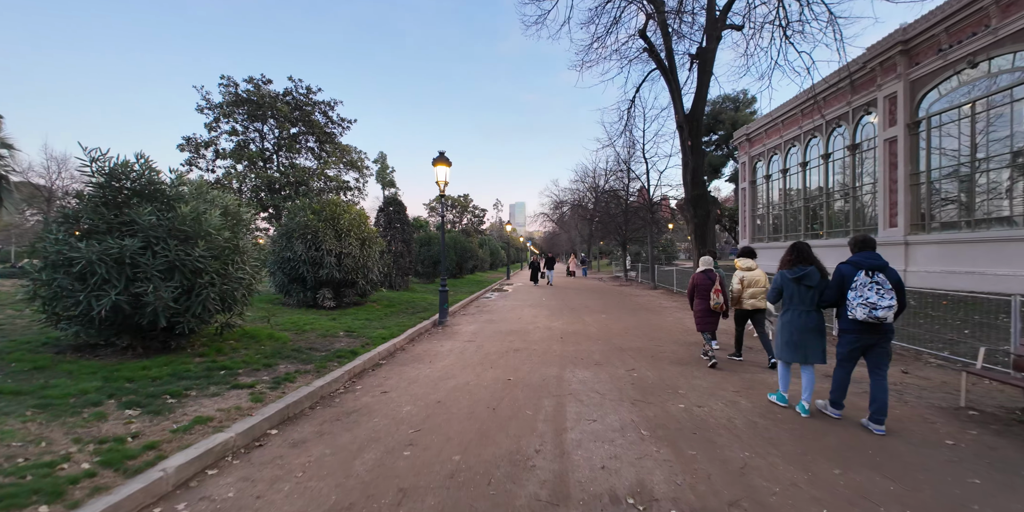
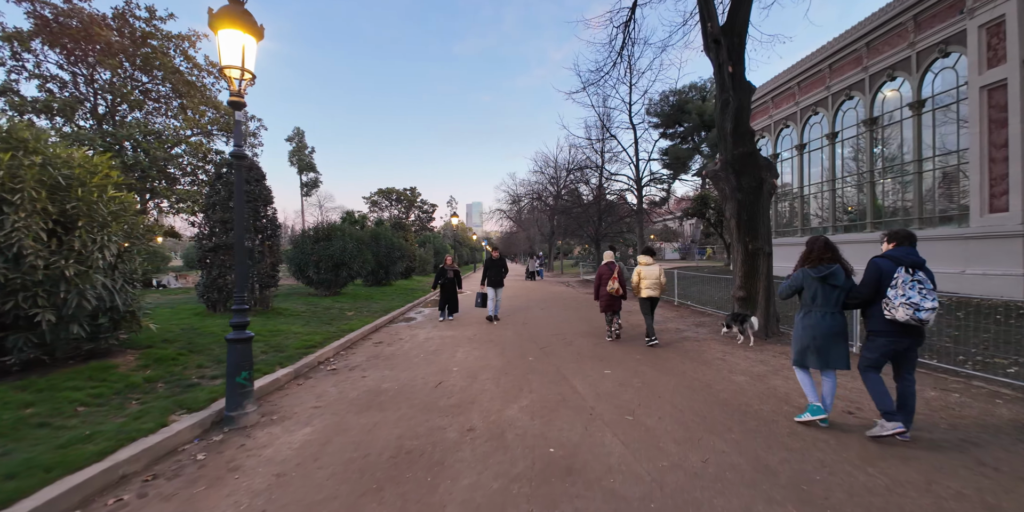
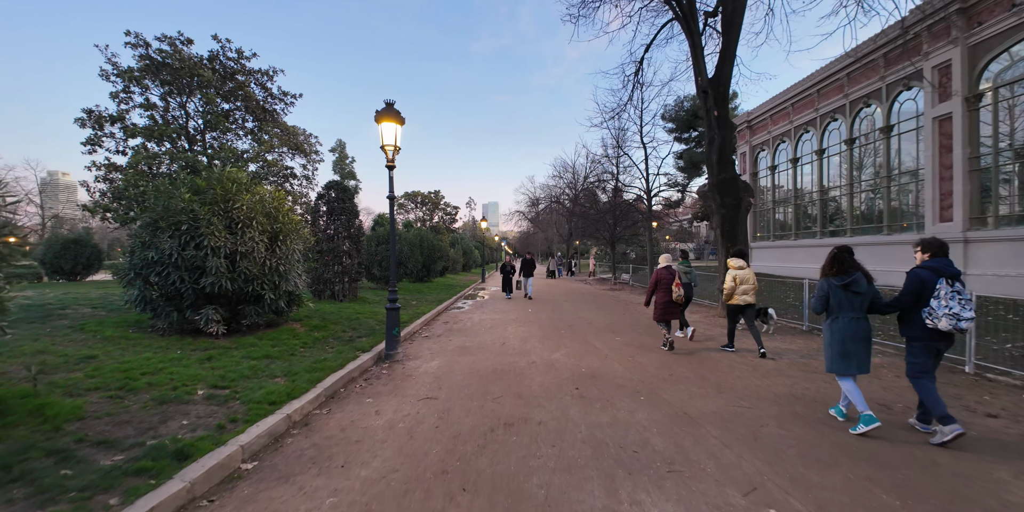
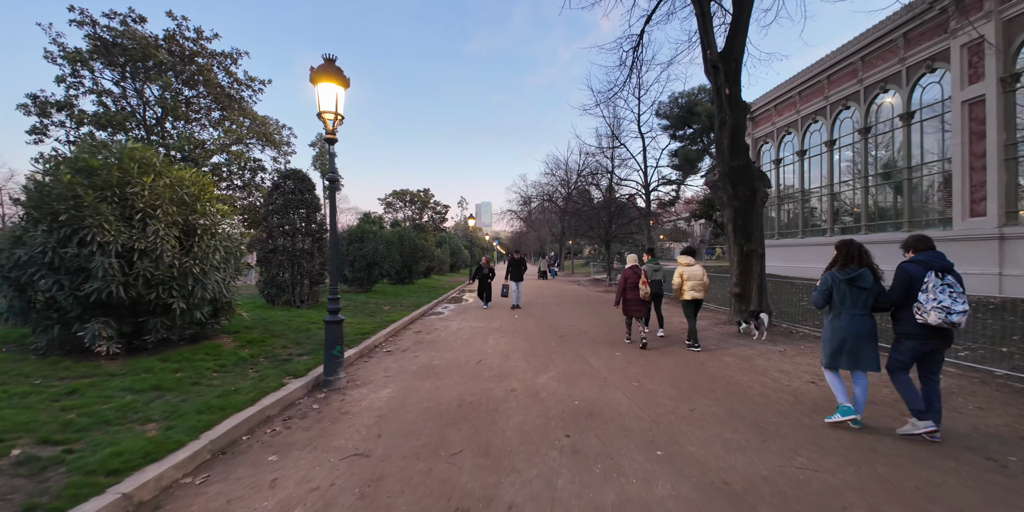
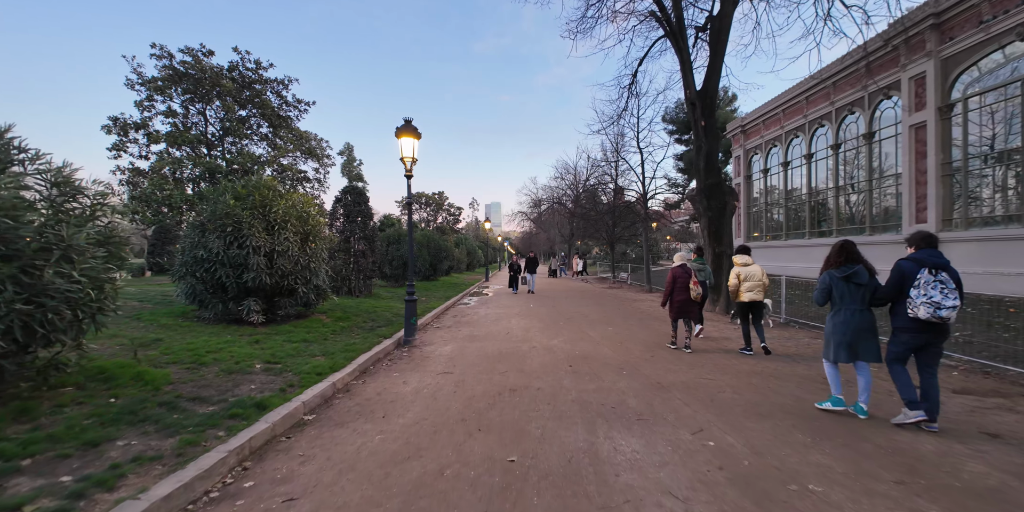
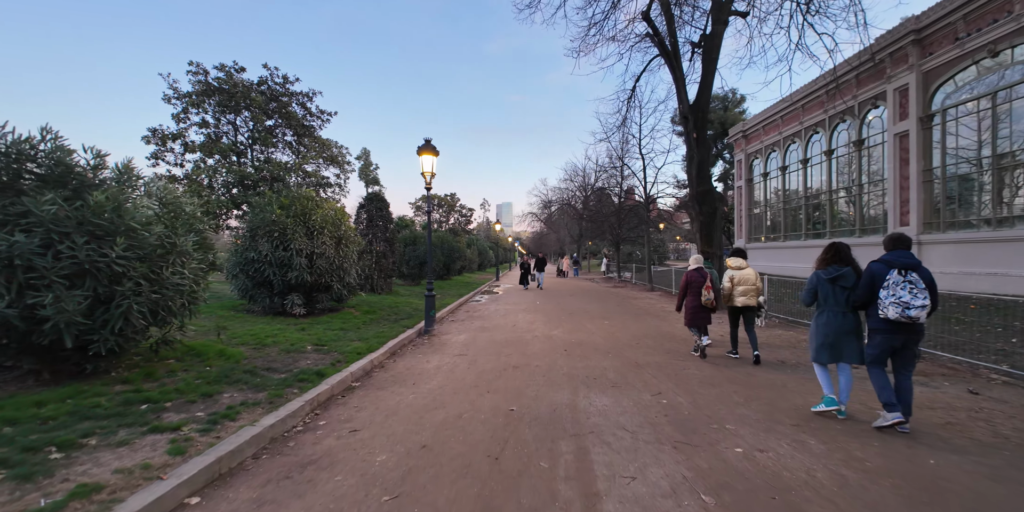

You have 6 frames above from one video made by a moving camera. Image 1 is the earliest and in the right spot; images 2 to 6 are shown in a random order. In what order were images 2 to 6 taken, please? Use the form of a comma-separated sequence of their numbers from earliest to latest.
6, 5, 3, 4, 2
